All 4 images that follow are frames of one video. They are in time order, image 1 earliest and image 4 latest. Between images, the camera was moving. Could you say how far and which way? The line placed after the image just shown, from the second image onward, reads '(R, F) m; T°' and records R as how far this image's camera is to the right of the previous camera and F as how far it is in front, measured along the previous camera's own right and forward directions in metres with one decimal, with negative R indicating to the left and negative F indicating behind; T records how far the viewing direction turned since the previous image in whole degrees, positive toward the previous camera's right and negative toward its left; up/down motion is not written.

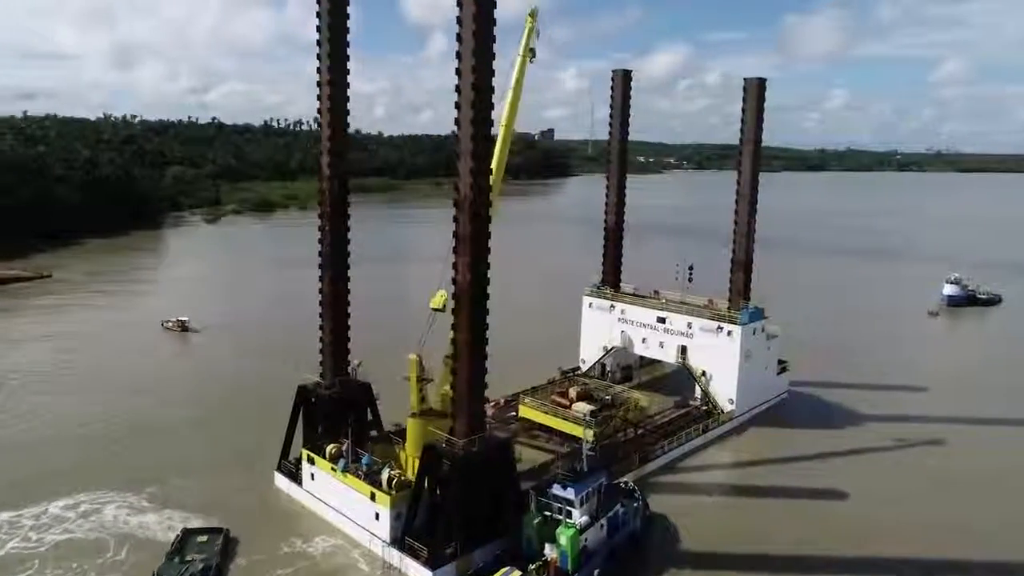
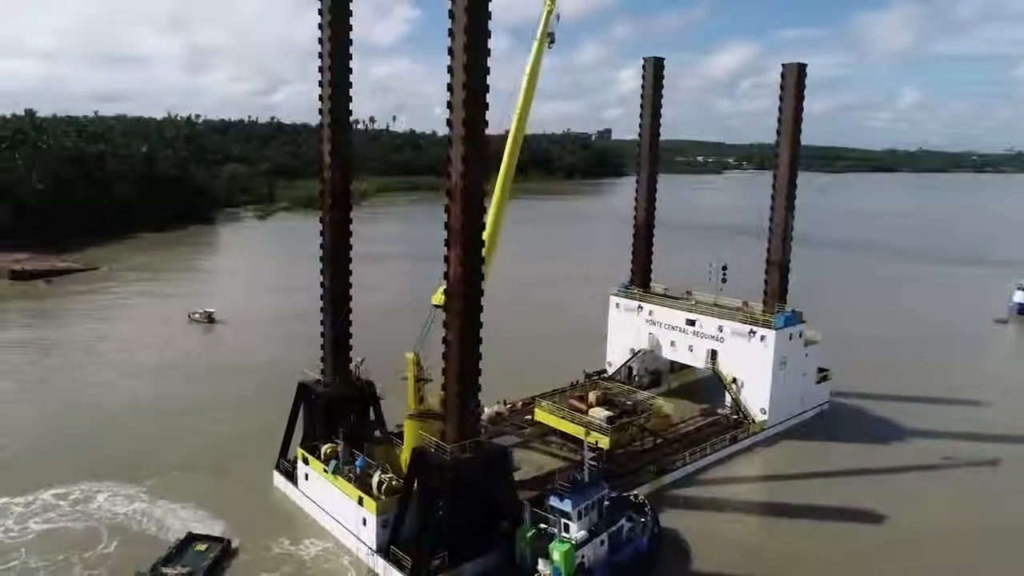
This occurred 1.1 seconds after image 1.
(+1.1, +1.1) m; -4°
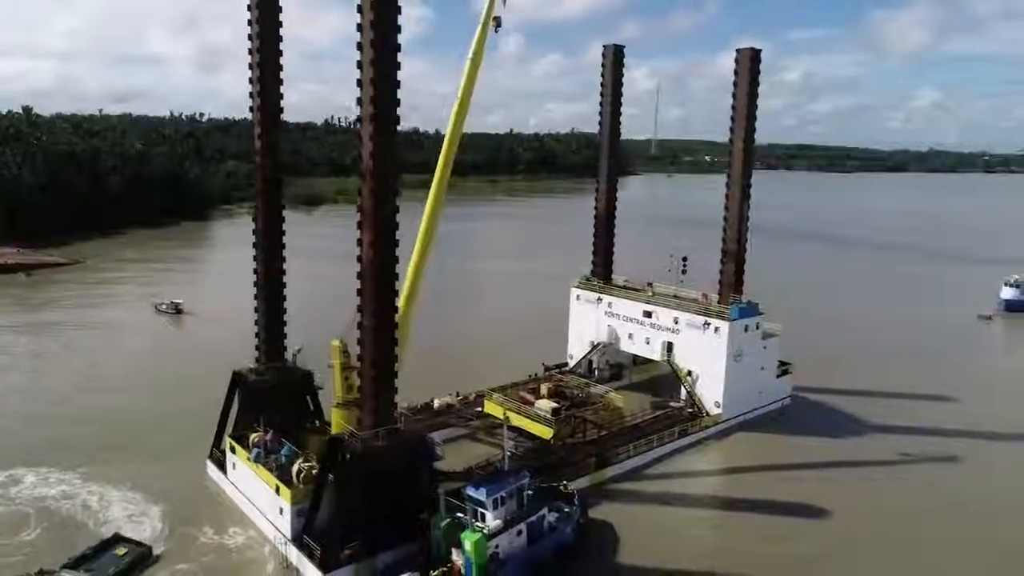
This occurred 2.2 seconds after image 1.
(+1.7, +0.4) m; -1°
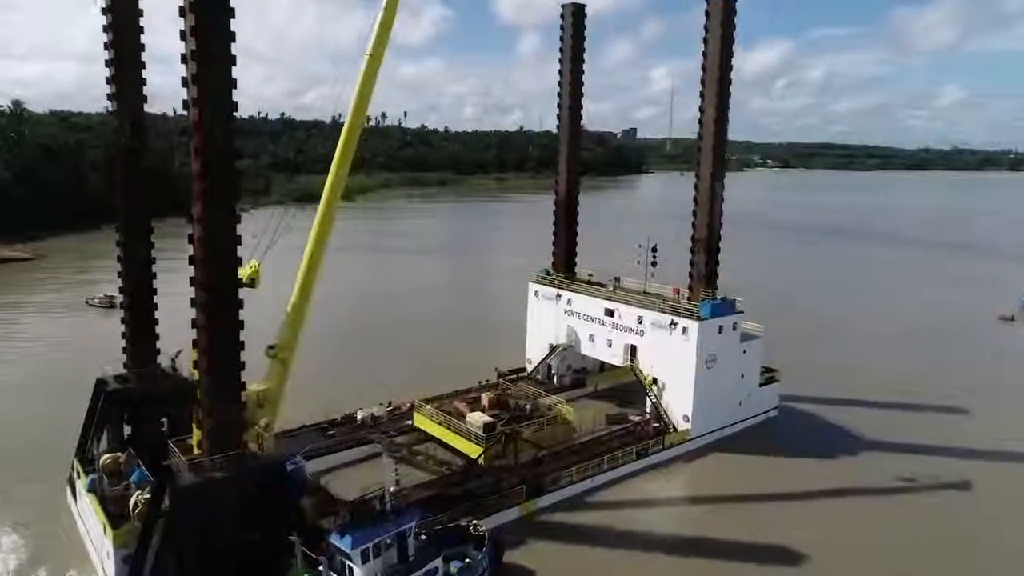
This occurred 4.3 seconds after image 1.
(+2.0, +3.2) m; -1°
